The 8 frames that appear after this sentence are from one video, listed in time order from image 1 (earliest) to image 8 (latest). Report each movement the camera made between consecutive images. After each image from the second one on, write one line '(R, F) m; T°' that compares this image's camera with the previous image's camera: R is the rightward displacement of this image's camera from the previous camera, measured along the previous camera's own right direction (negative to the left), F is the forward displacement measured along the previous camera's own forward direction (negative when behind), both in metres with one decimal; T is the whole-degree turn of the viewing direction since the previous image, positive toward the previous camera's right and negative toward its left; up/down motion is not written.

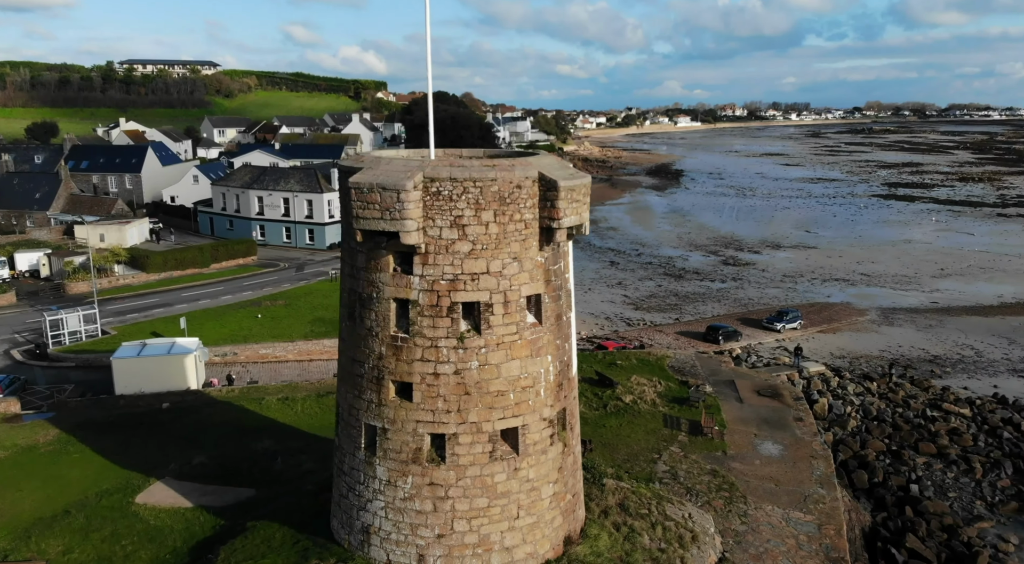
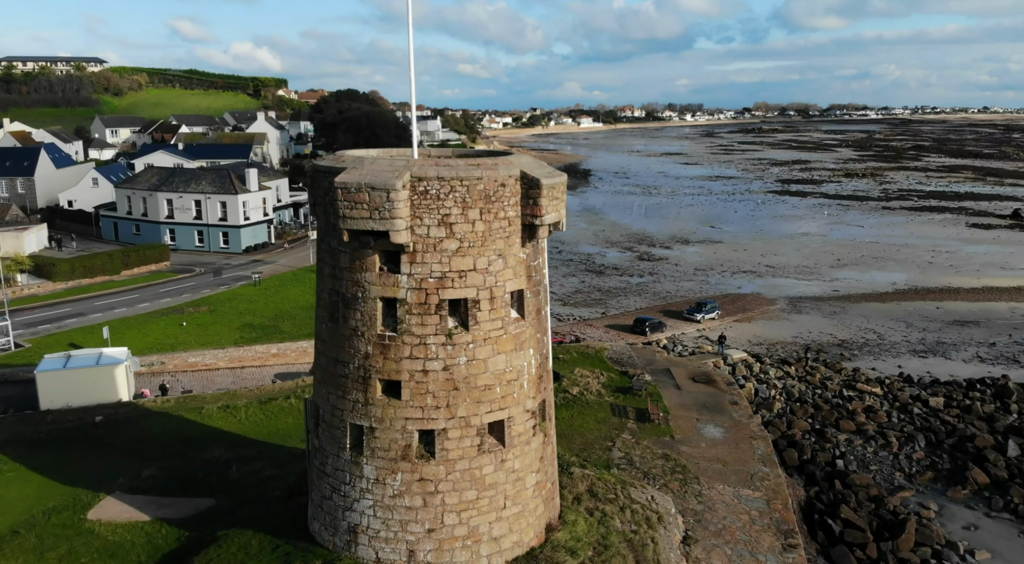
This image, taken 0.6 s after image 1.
(-1.1, -0.2) m; +7°
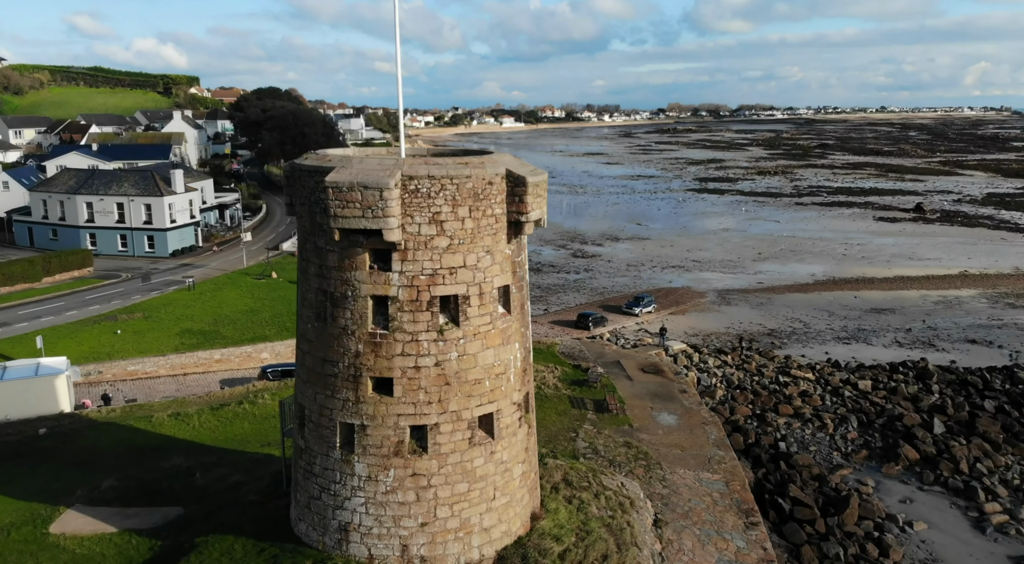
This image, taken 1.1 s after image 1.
(-1.0, -0.2) m; +6°
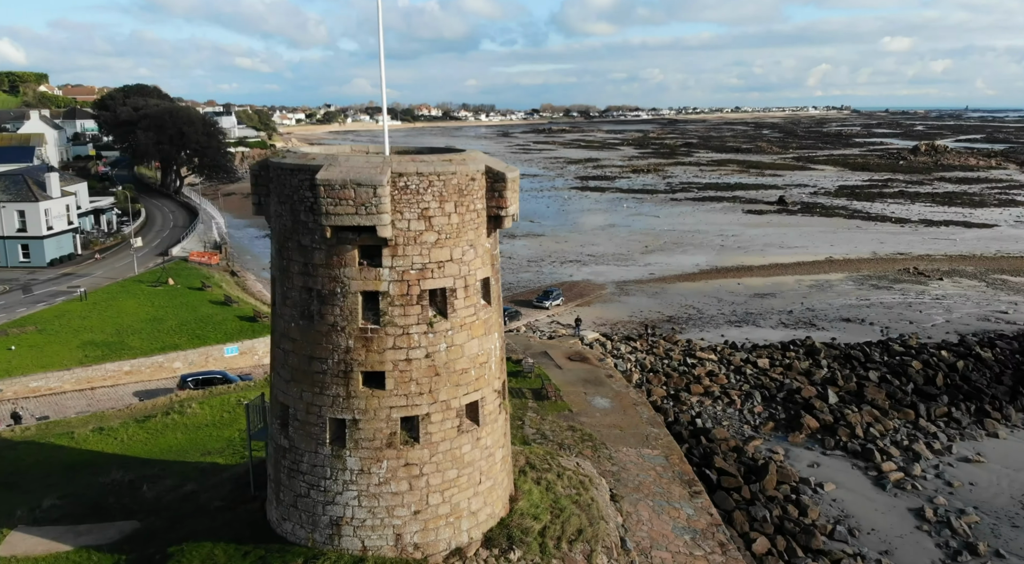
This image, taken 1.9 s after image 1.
(-1.6, -0.4) m; +9°
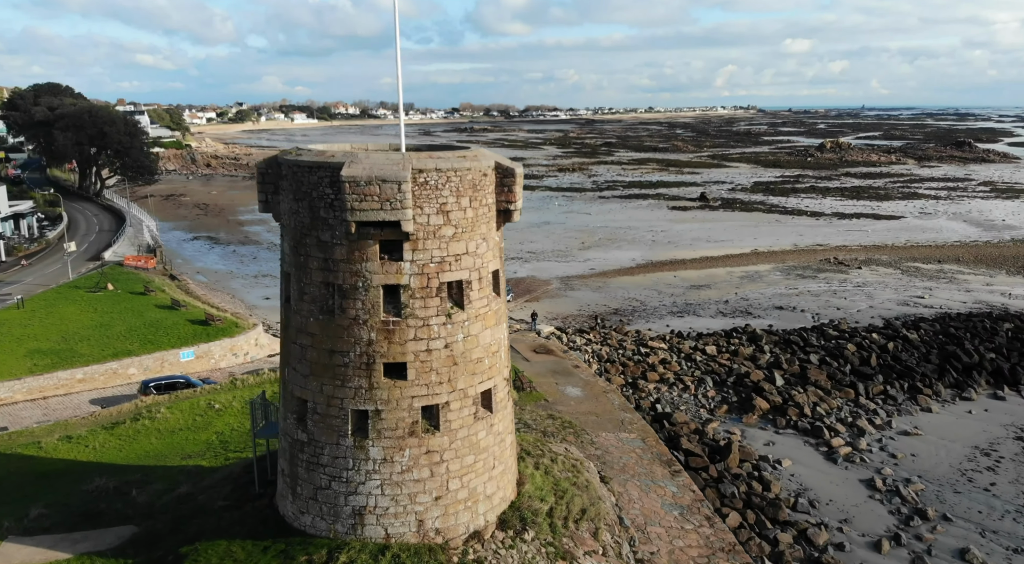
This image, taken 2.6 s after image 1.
(-1.4, -0.4) m; +6°
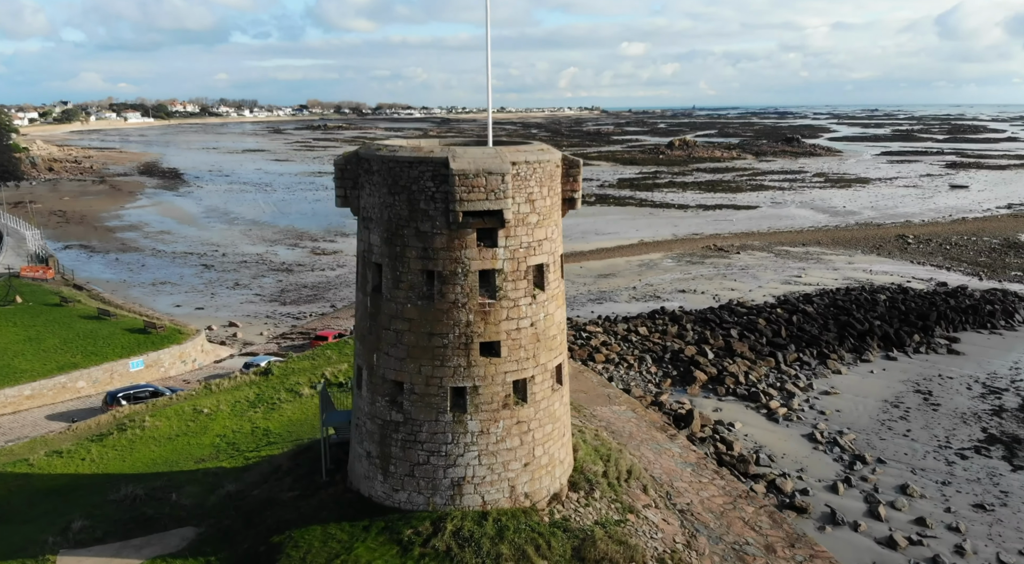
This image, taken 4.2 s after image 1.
(-3.7, -0.8) m; +11°
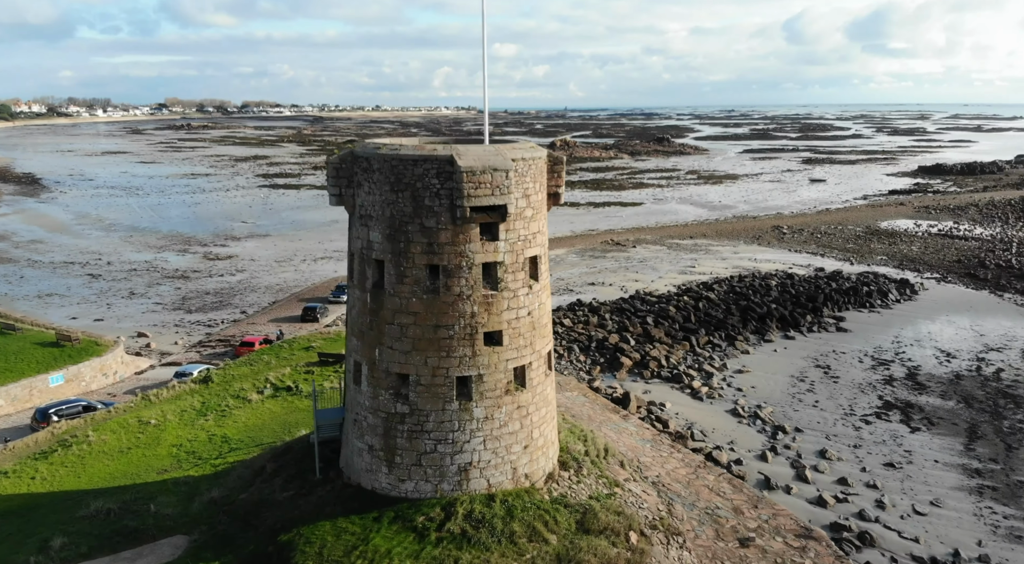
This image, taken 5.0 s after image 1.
(-2.0, -0.5) m; +9°
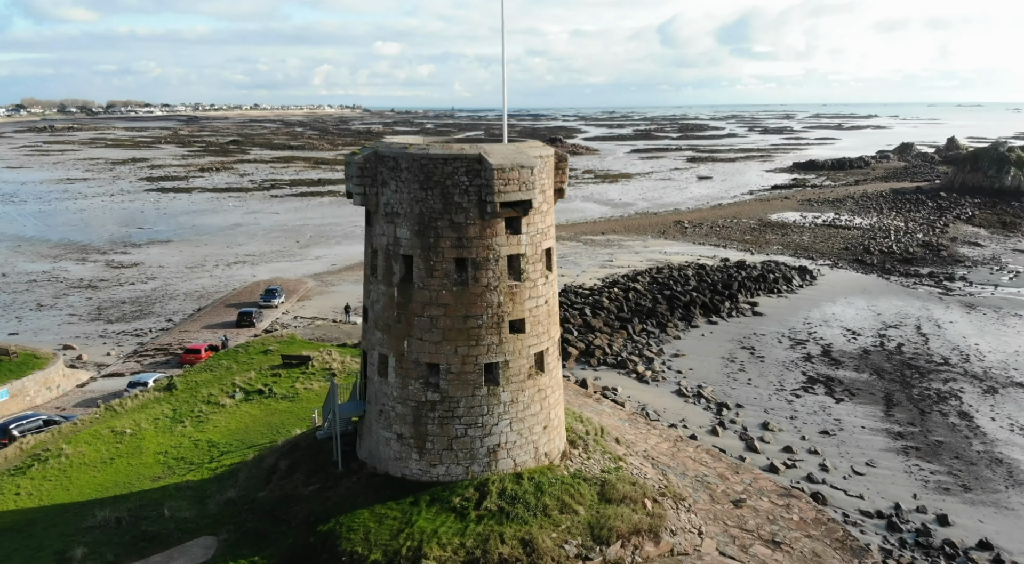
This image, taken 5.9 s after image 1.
(-2.3, -0.7) m; +8°
